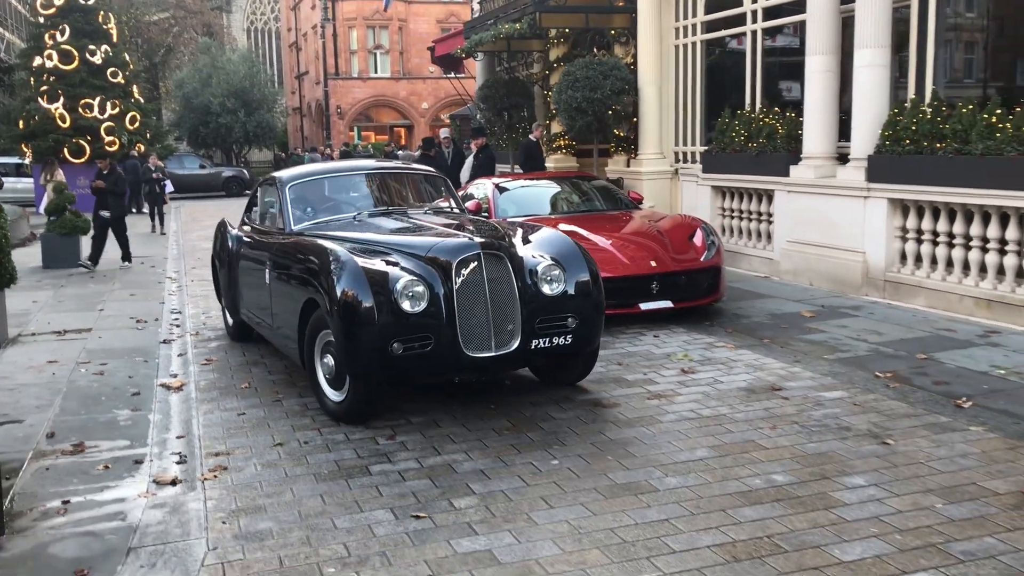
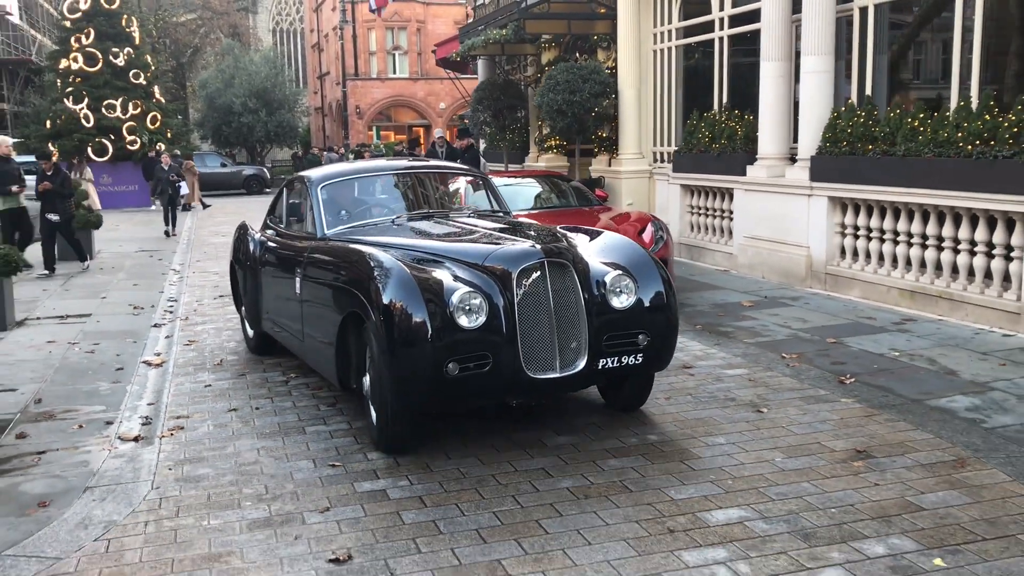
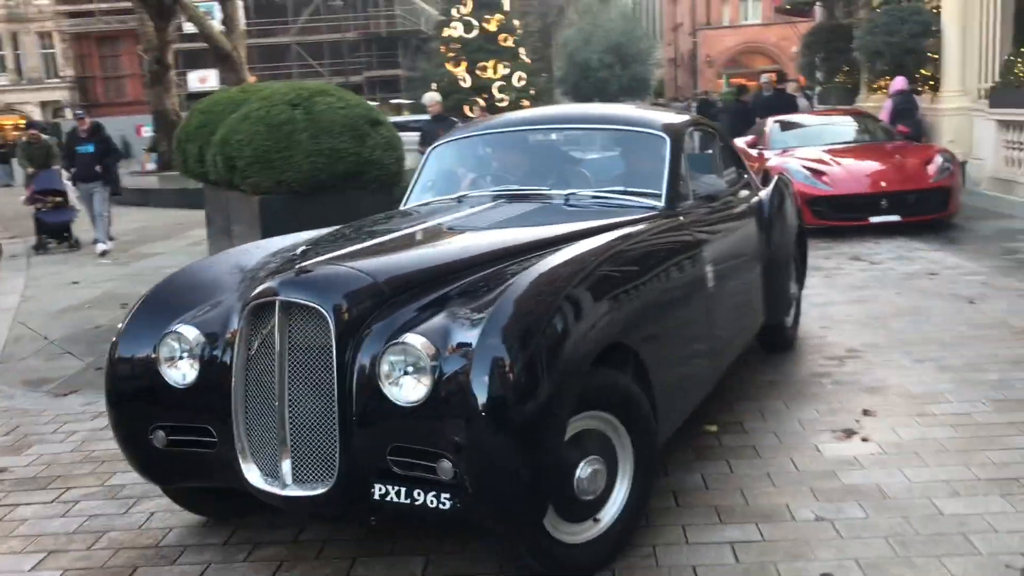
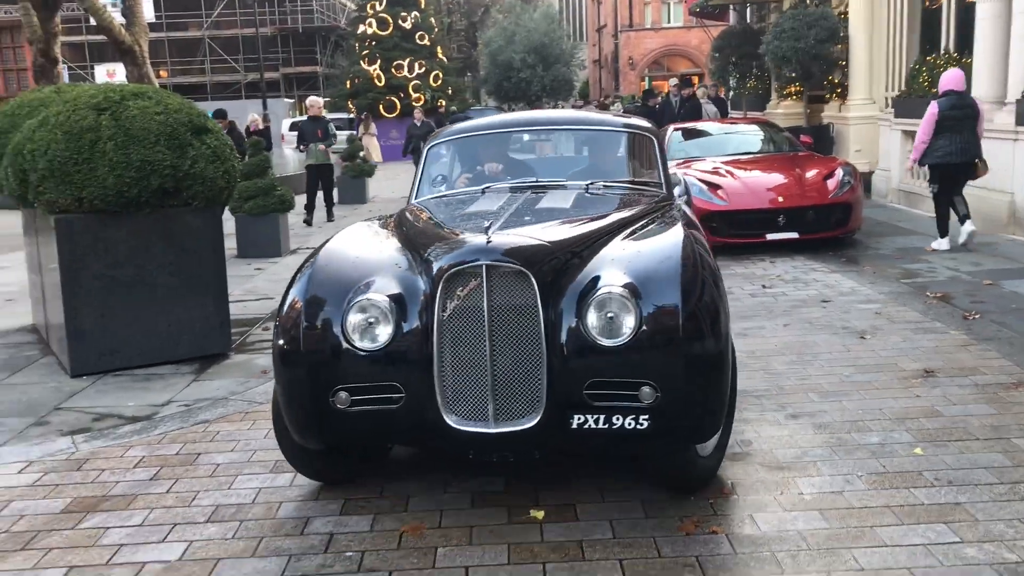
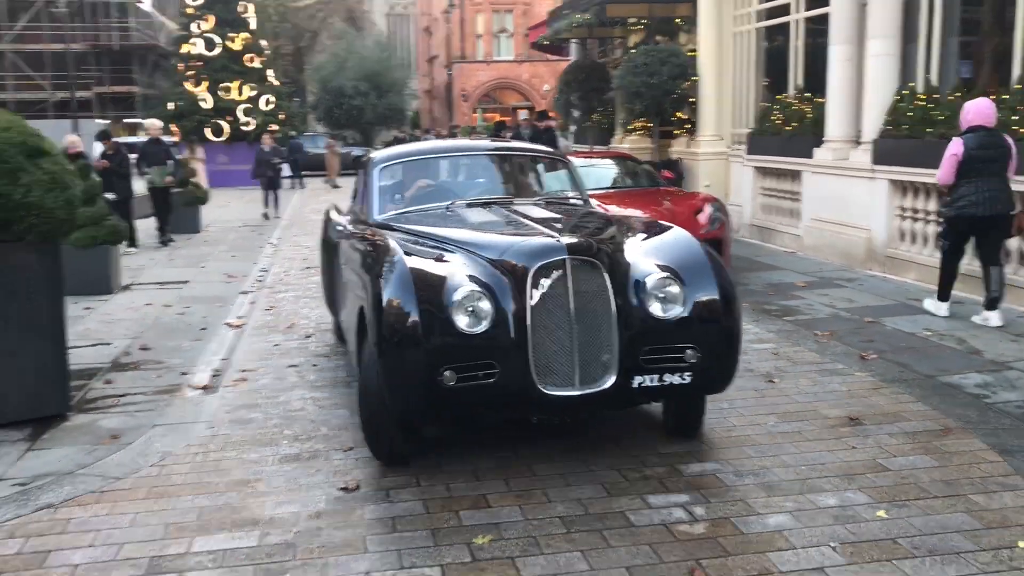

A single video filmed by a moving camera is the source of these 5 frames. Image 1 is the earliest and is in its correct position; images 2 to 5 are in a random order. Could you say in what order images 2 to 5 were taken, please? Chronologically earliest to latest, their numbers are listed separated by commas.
2, 5, 4, 3
